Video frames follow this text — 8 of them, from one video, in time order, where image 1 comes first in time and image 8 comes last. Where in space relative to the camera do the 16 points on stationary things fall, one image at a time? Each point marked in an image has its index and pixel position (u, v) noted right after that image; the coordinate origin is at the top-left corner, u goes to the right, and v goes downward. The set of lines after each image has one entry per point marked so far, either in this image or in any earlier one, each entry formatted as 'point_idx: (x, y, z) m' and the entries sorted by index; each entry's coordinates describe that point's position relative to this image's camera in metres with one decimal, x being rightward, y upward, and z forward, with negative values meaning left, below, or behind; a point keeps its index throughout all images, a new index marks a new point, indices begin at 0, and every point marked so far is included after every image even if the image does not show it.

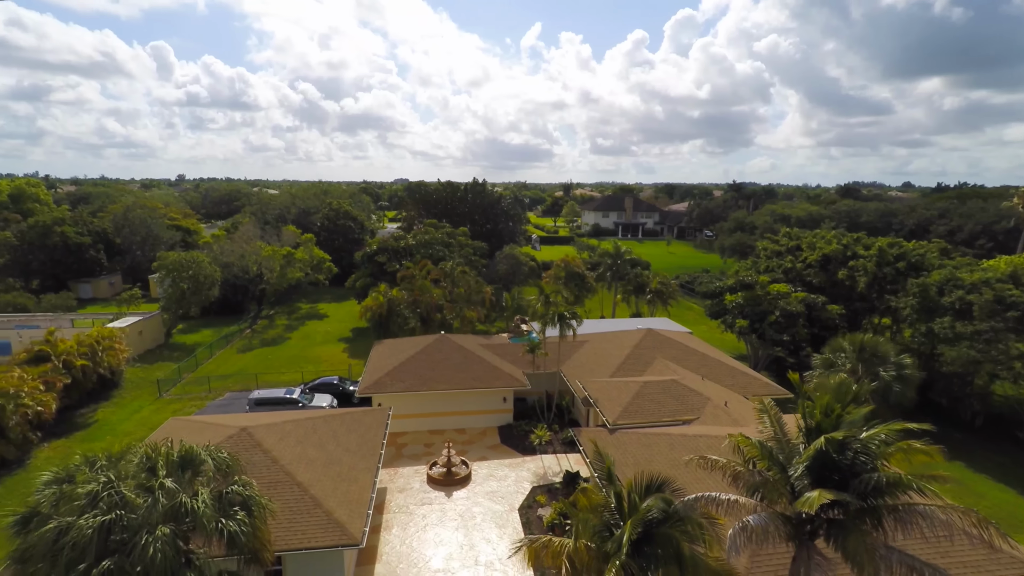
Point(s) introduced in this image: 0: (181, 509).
0: (-5.6, -3.7, +8.8) m
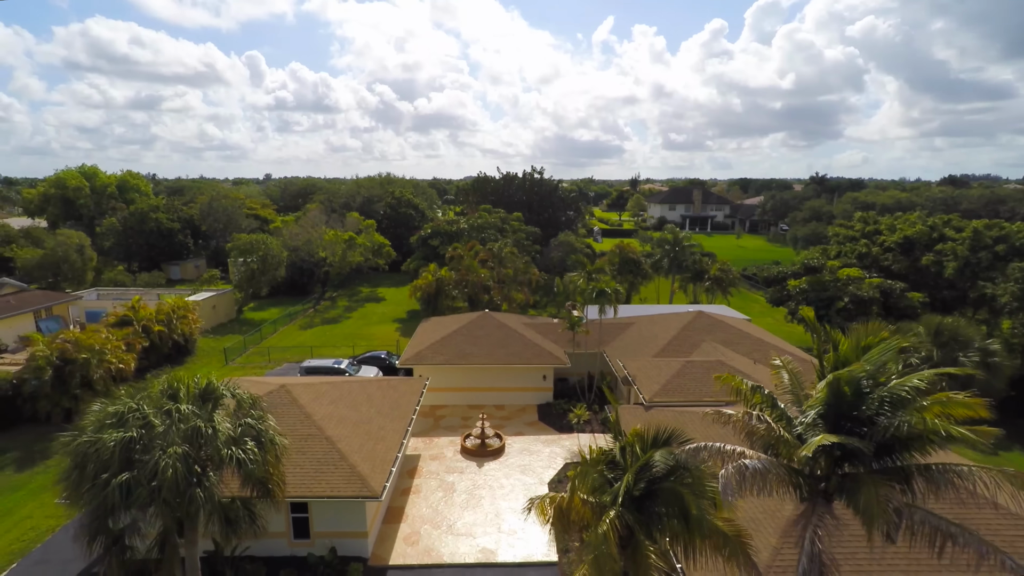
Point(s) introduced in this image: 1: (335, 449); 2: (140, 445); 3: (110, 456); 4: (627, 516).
0: (-5.7, -2.6, +9.3) m
1: (-5.0, -4.5, +14.5) m
2: (-6.5, -2.7, +8.9) m
3: (-7.0, -2.8, +8.9) m
4: (+1.8, -3.4, +8.0) m
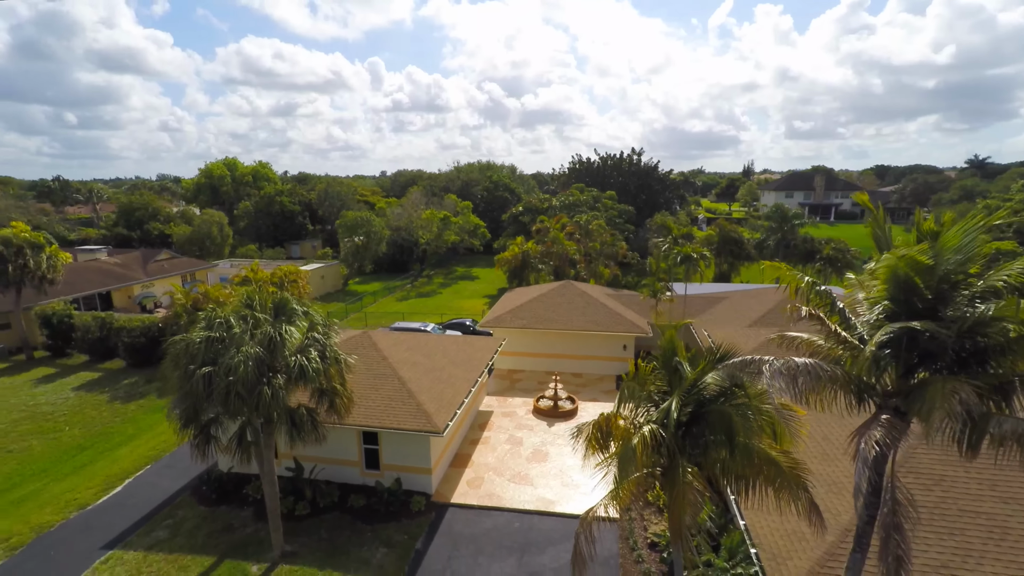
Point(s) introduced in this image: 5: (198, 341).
0: (-4.8, -1.0, +10.1) m
1: (-3.1, -2.9, +15.1) m
2: (-5.7, -1.0, +9.9) m
3: (-6.1, -1.2, +10.0) m
4: (+2.2, -2.0, +7.4) m
5: (-6.2, -1.0, +10.0) m
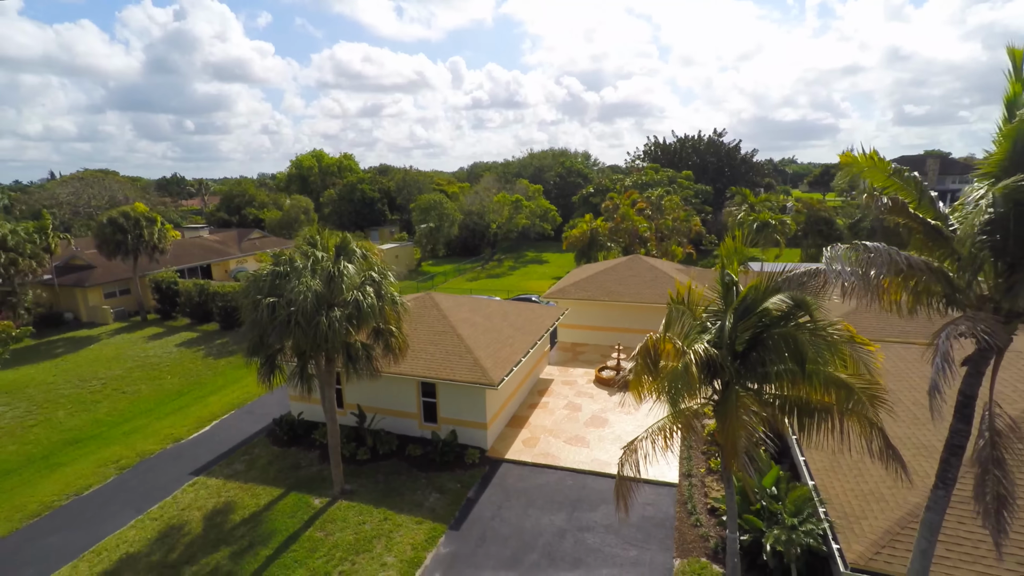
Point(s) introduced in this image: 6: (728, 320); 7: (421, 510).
0: (-3.7, +0.3, +10.5) m
1: (-1.4, -1.6, +15.3) m
2: (-4.7, +0.2, +10.5) m
3: (-5.1, +0.1, +10.6) m
4: (+2.8, -0.9, +6.9) m
5: (-5.2, +0.3, +10.6) m
6: (+2.7, -0.2, +7.1) m
7: (-2.2, -5.3, +12.4) m
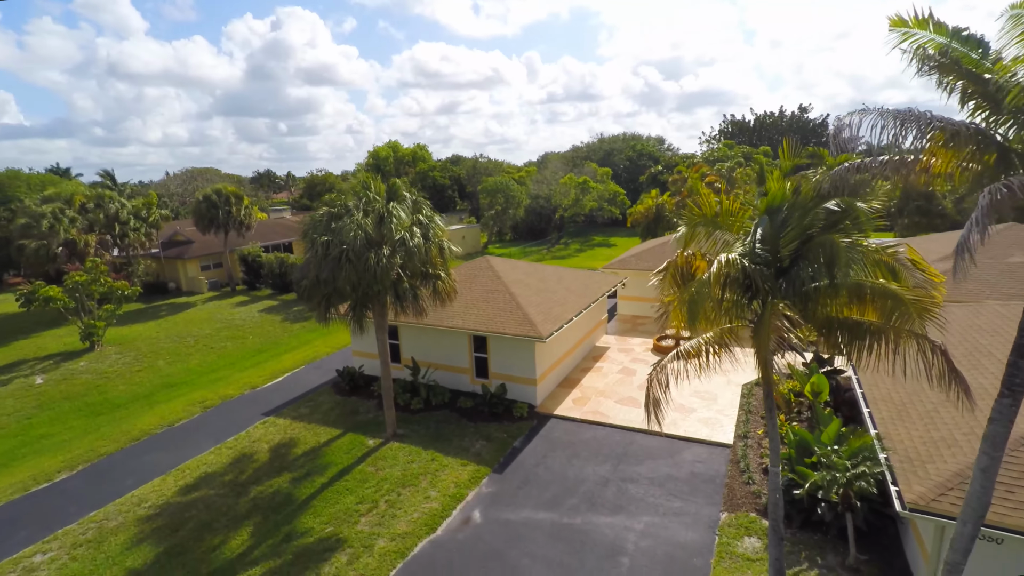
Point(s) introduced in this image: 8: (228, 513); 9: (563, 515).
0: (-2.8, +1.6, +11.0) m
1: (+0.1, -0.4, +15.4) m
2: (-3.7, +1.5, +11.1) m
3: (-4.2, +1.4, +11.2) m
4: (+3.1, +0.2, +6.5) m
5: (-4.2, +1.6, +11.3) m
6: (+3.1, +0.9, +6.7) m
7: (-1.1, -4.1, +12.7) m
8: (-6.1, -4.8, +11.0) m
9: (+1.0, -4.6, +10.4) m
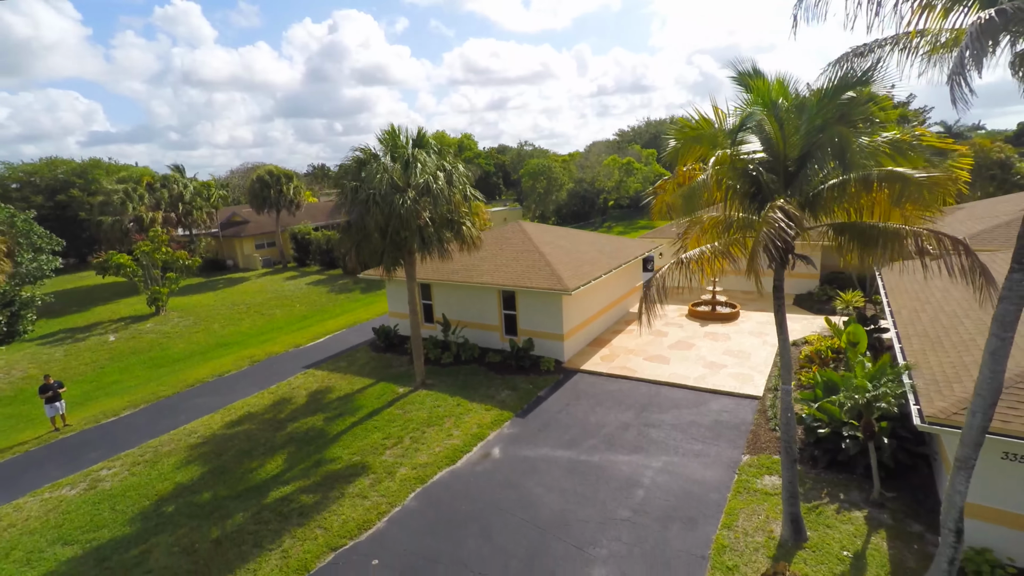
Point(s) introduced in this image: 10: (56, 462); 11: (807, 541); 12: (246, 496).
0: (-2.3, +2.8, +11.4) m
1: (+1.0, +0.9, +15.5) m
2: (-3.3, +2.8, +11.5) m
3: (-3.7, +2.6, +11.7) m
4: (+3.1, +1.4, +6.3) m
5: (-3.7, +2.8, +11.8) m
6: (+3.1, +2.1, +6.5) m
7: (-0.5, -2.8, +12.9) m
8: (-5.7, -3.6, +11.8) m
9: (+1.4, -3.4, +10.5) m
10: (-10.7, -4.0, +12.1) m
11: (+4.2, -3.6, +7.3) m
12: (-5.1, -4.0, +9.9) m
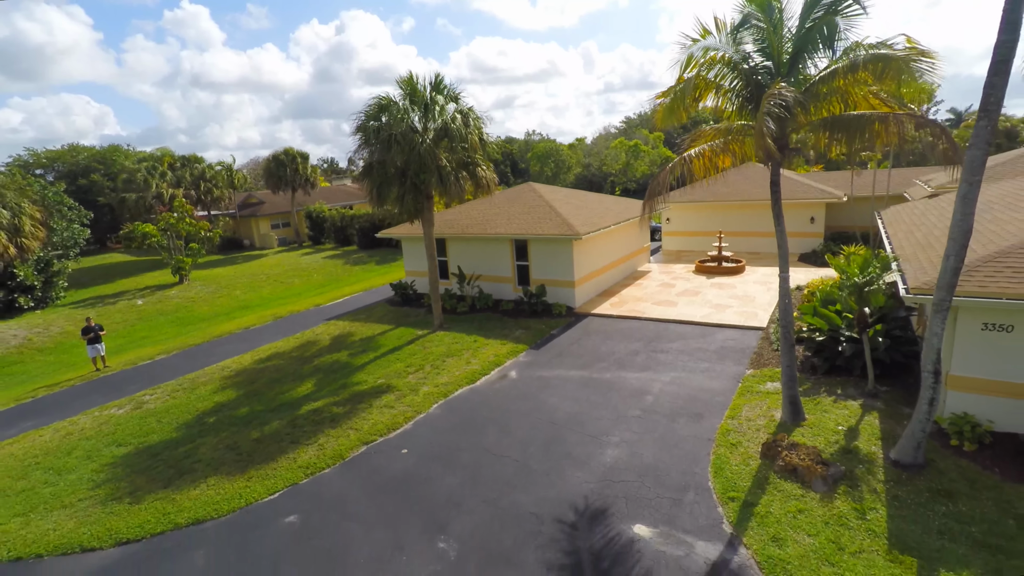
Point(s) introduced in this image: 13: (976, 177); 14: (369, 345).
0: (-2.0, +4.3, +12.0) m
1: (+1.3, +2.4, +16.1) m
2: (-2.9, +4.3, +12.2) m
3: (-3.3, +4.1, +12.4) m
4: (+3.4, +3.0, +6.9) m
5: (-3.4, +4.3, +12.5) m
6: (+3.4, +3.6, +7.1) m
7: (-0.1, -1.3, +13.6) m
8: (-5.3, -2.1, +12.5) m
9: (+1.8, -1.8, +11.1) m
10: (-10.3, -2.6, +12.9) m
11: (+4.5, -2.0, +7.9) m
12: (-4.8, -2.5, +10.6) m
13: (+4.7, +1.1, +5.2) m
14: (-3.9, -1.6, +14.0) m
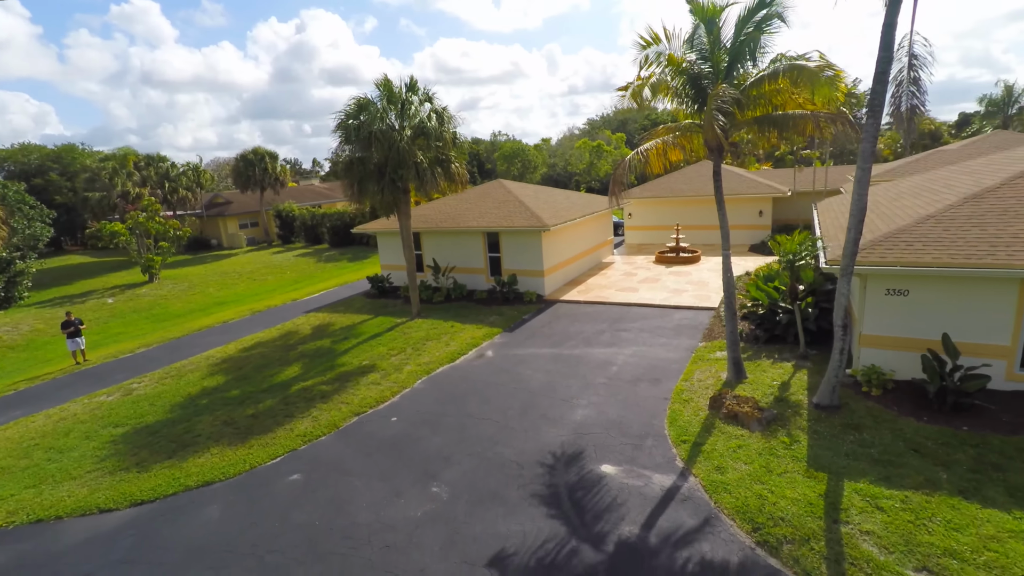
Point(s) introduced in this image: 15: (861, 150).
0: (-2.7, +4.6, +12.9) m
1: (+0.4, +2.8, +17.1) m
2: (-3.6, +4.6, +13.0) m
3: (-4.1, +4.4, +13.2) m
4: (+3.0, +3.4, +8.1) m
5: (-4.1, +4.6, +13.2) m
6: (+3.0, +4.0, +8.3) m
7: (-0.8, -1.0, +14.5) m
8: (-5.9, -1.8, +13.1) m
9: (+1.2, -1.5, +12.1) m
10: (-10.9, -2.4, +13.2) m
11: (+4.1, -1.6, +9.1) m
12: (-5.3, -2.2, +11.2) m
13: (+4.5, +1.6, +6.4) m
14: (-4.6, -1.3, +14.7) m
15: (+4.4, +1.7, +6.5) m
